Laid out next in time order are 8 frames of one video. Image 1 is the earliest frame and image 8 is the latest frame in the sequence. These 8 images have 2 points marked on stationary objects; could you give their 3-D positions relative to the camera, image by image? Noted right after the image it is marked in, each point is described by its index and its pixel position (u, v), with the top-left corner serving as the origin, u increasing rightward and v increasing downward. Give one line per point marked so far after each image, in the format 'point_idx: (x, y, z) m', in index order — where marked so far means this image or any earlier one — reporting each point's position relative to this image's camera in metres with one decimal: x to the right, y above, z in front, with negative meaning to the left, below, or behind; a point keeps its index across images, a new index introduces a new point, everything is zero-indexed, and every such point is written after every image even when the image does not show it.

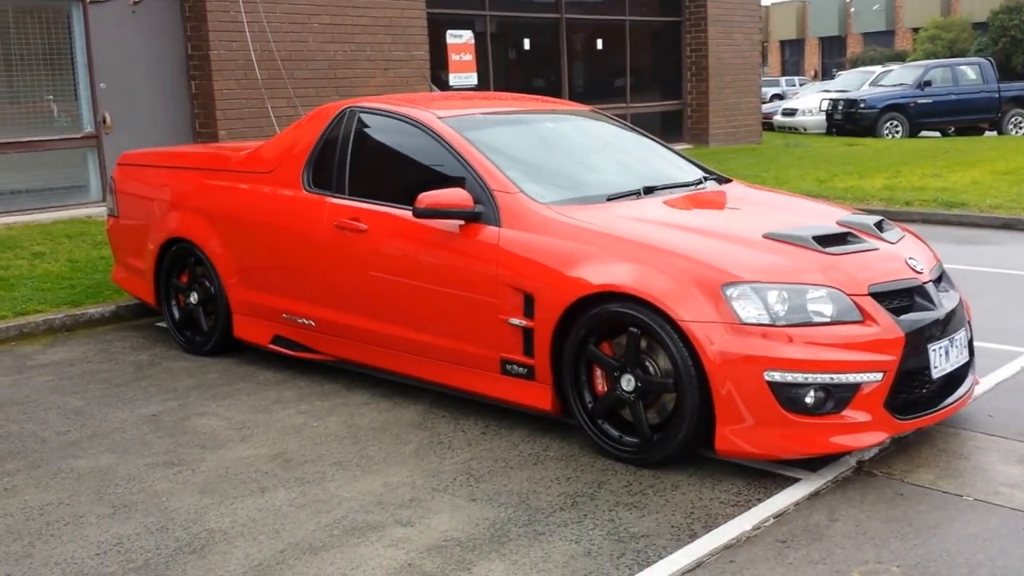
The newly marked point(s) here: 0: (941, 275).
0: (+2.0, +0.1, +5.0) m
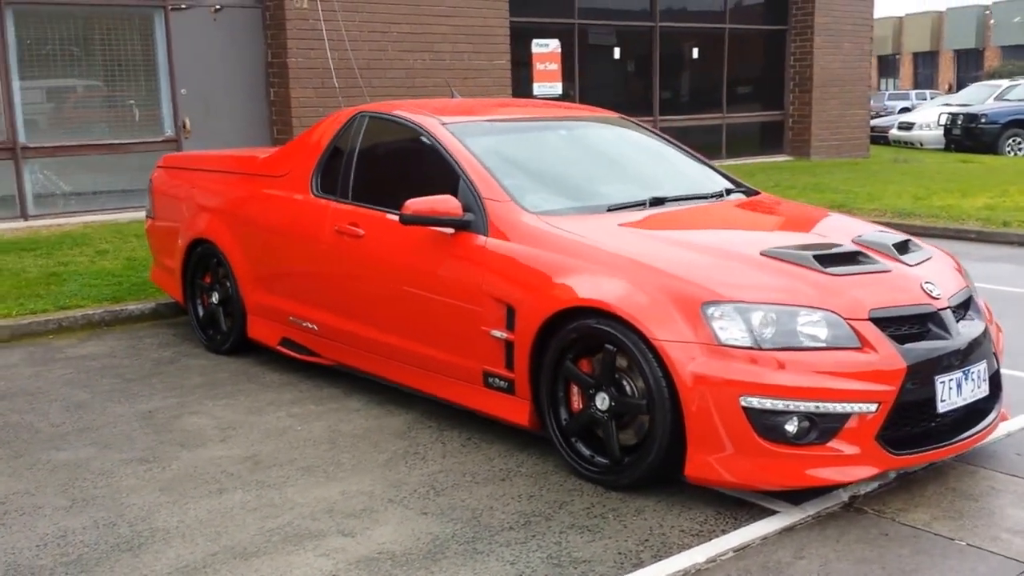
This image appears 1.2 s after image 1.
0: (+1.9, 0.0, +4.6) m
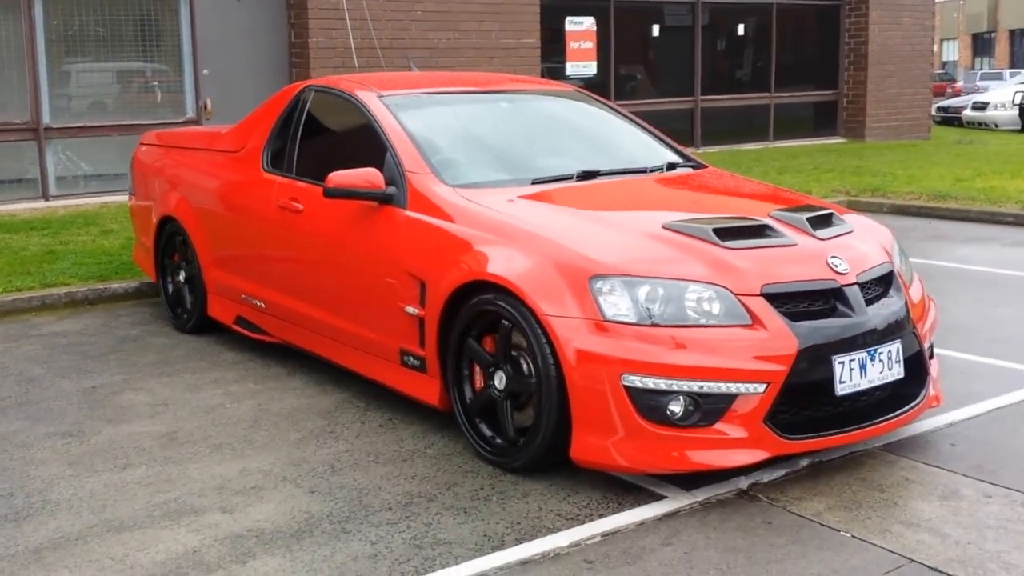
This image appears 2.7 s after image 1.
0: (+1.5, 0.0, +4.5) m
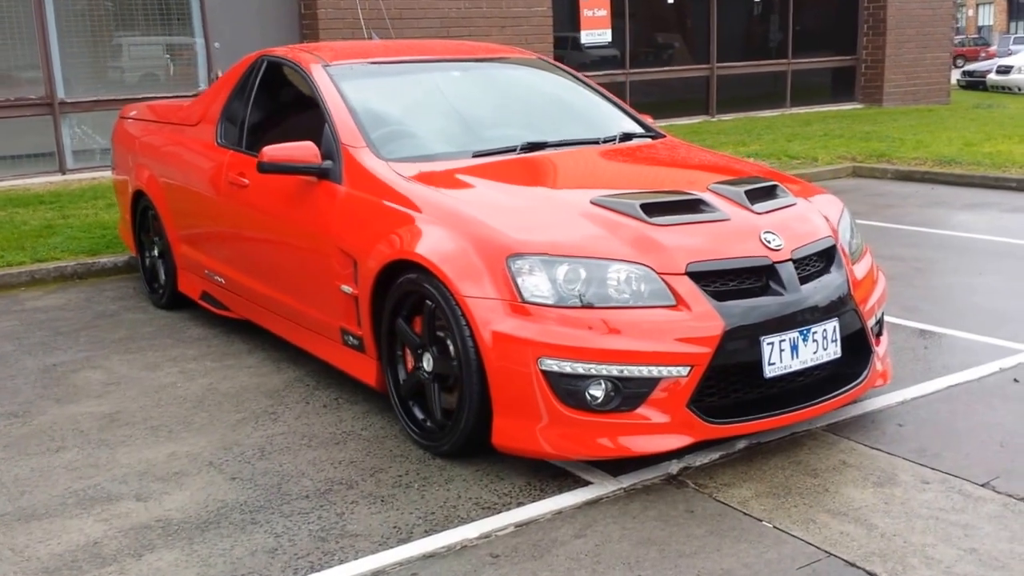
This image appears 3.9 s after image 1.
0: (+1.2, +0.1, +4.3) m
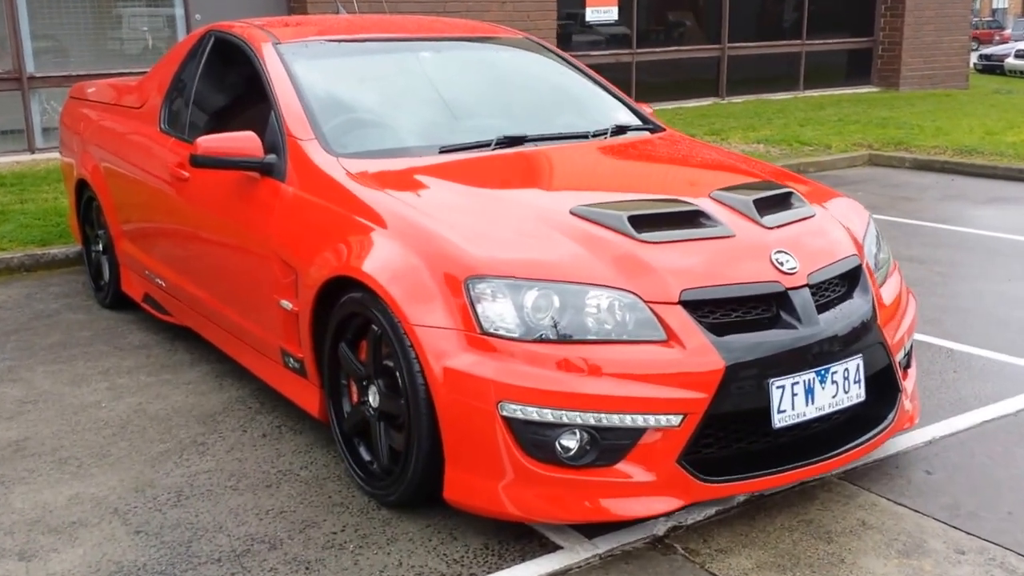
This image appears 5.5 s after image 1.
0: (+1.1, 0.0, +3.6) m
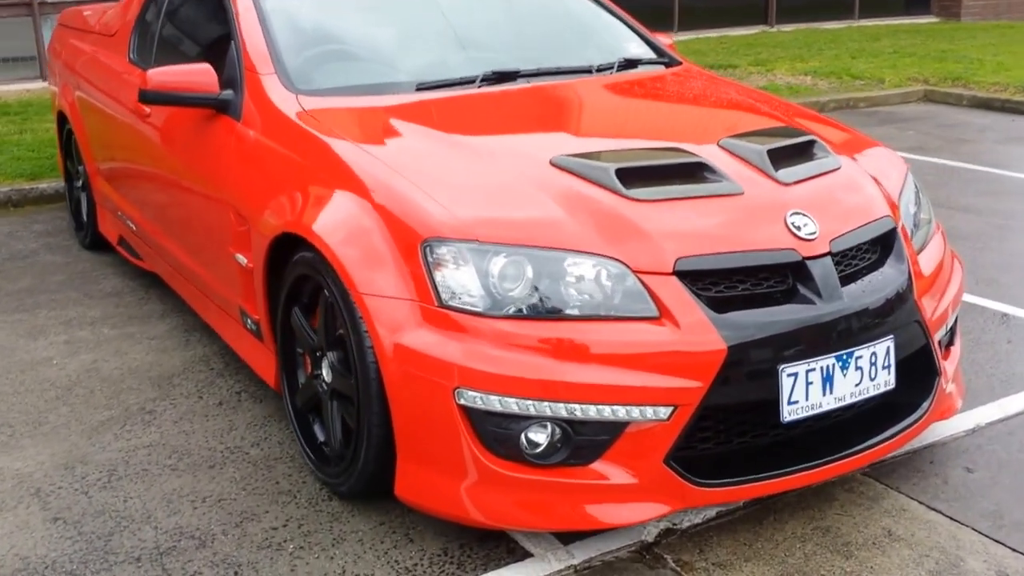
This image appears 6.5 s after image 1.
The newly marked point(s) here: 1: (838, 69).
0: (+1.0, +0.1, +3.0) m
1: (+3.2, +2.1, +10.9) m
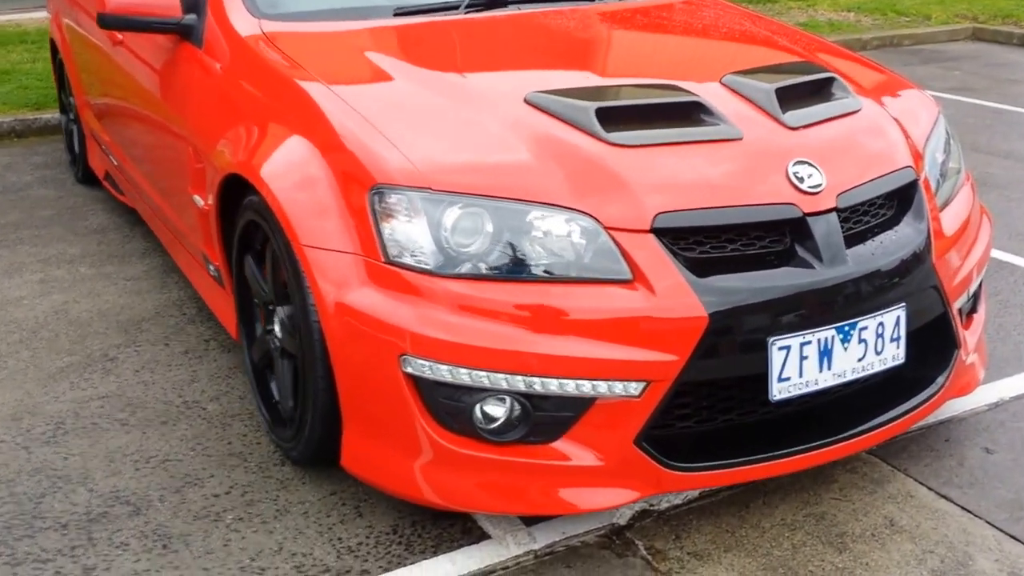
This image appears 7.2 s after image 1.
0: (+1.0, +0.2, +2.7) m
1: (+3.5, +2.6, +10.3) m
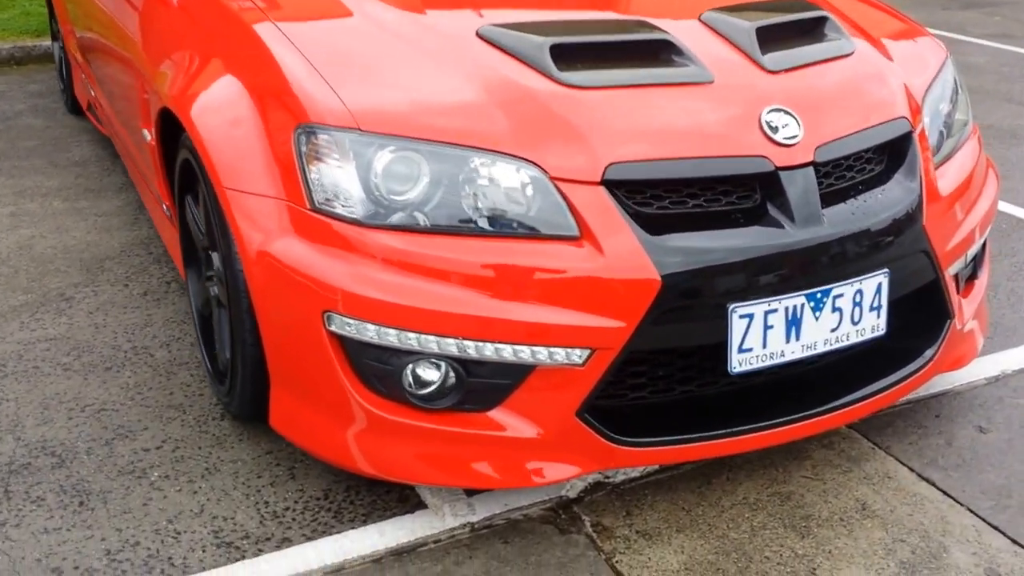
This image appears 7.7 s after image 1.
0: (+0.9, +0.3, +2.5) m
1: (+3.7, +3.0, +9.8) m
